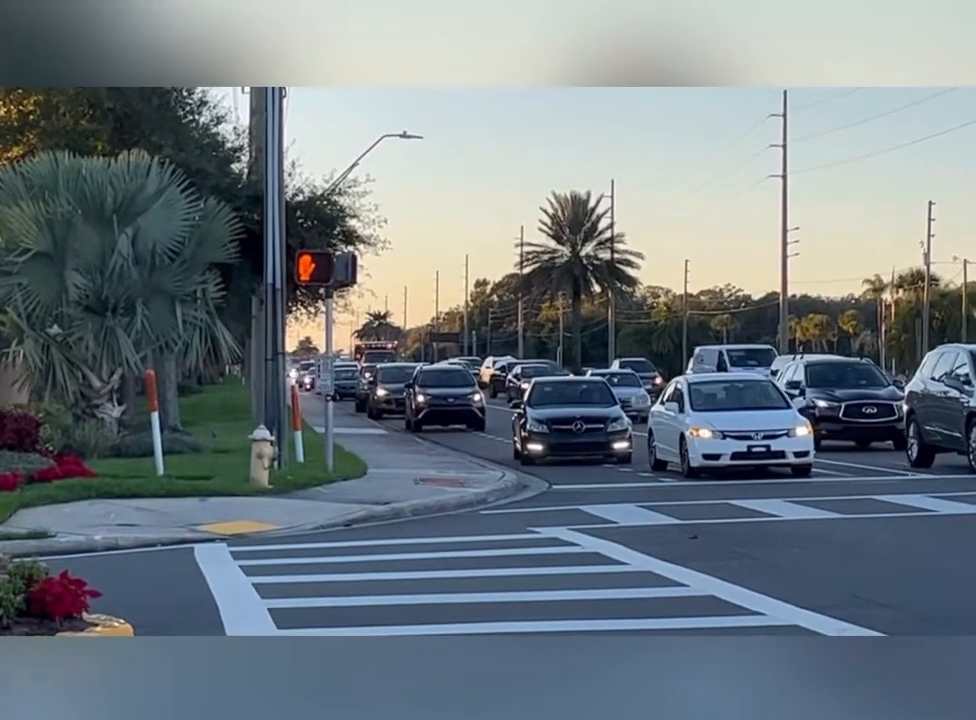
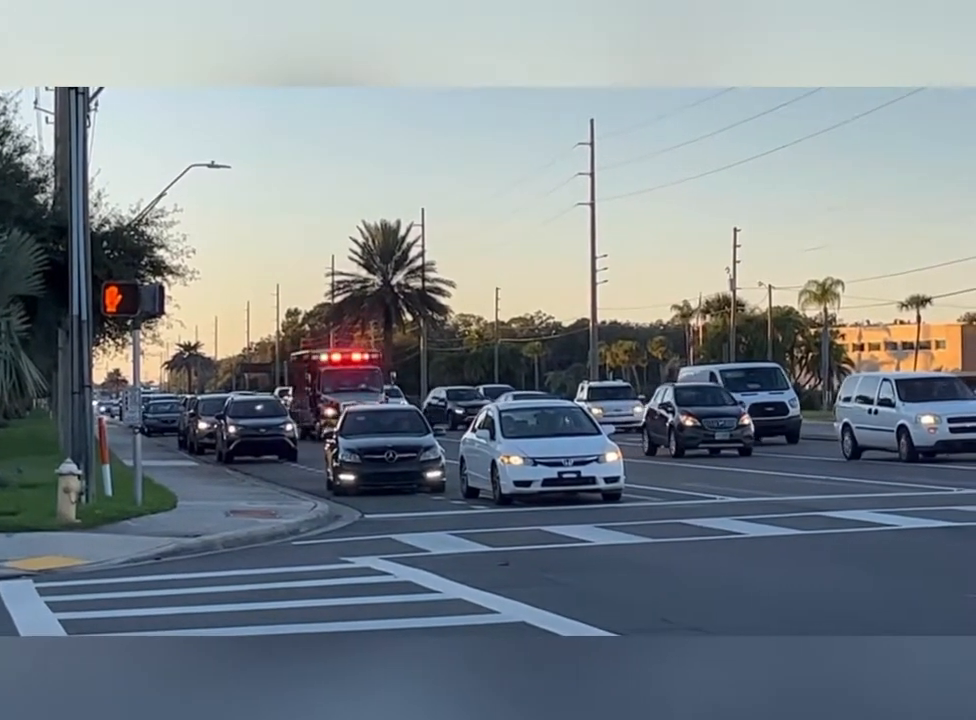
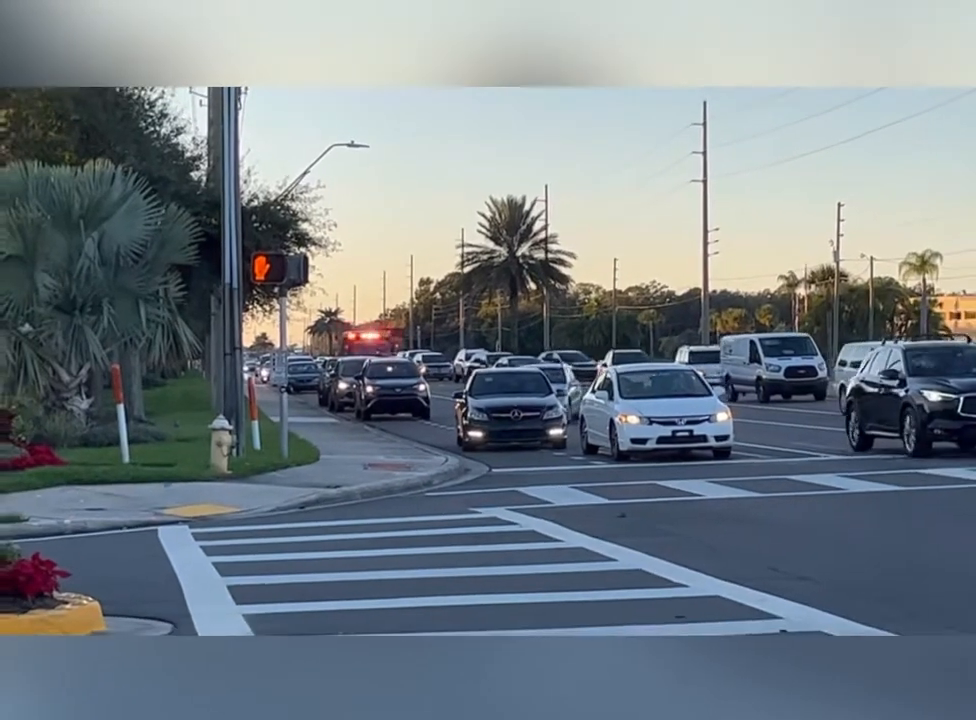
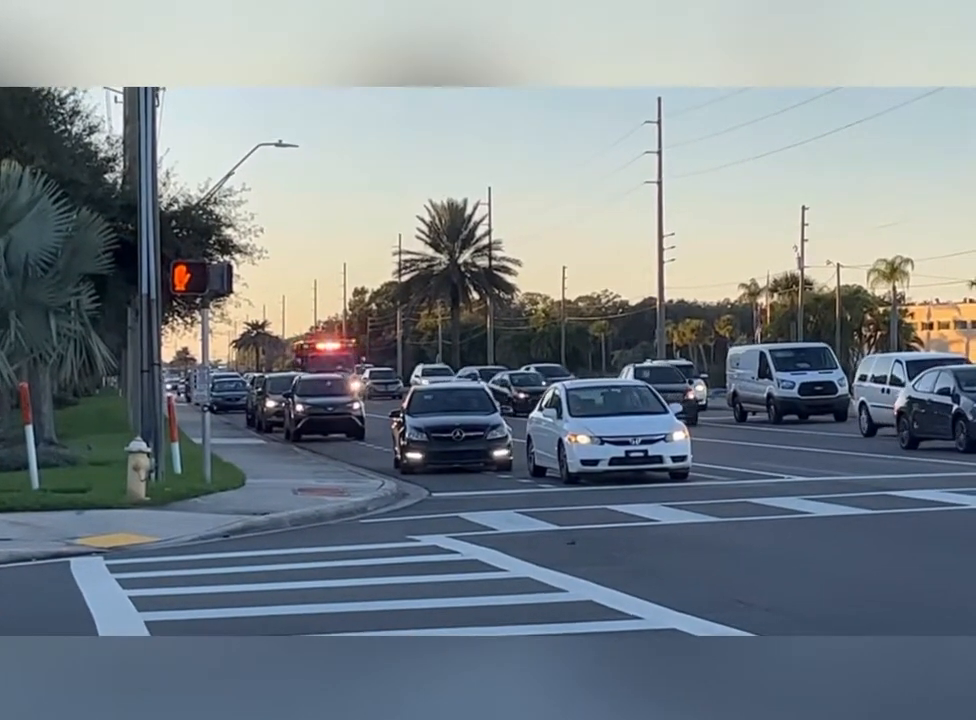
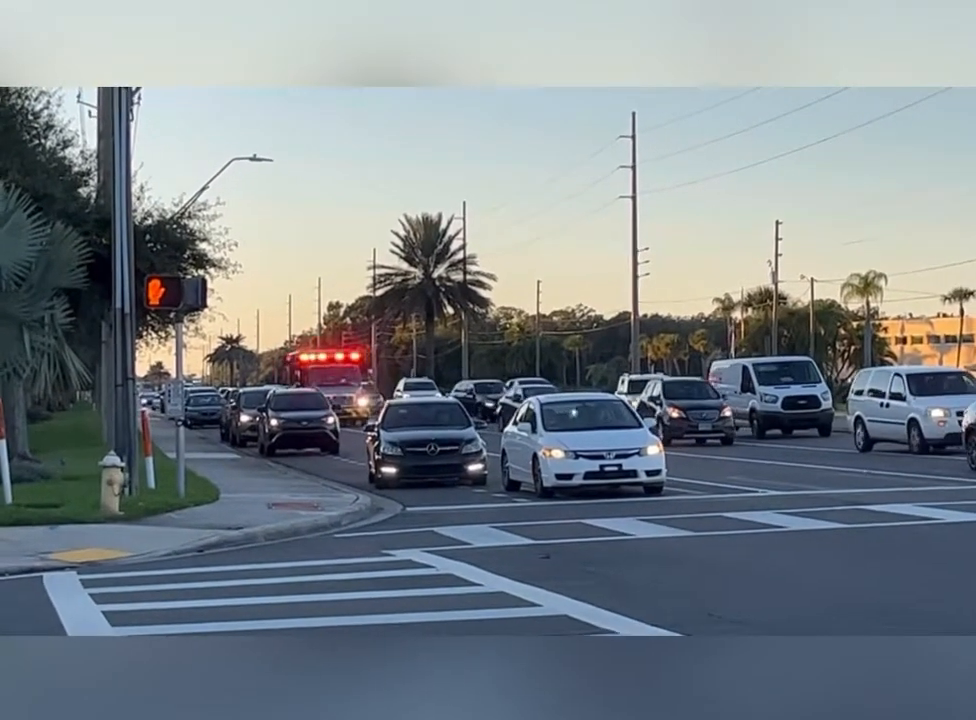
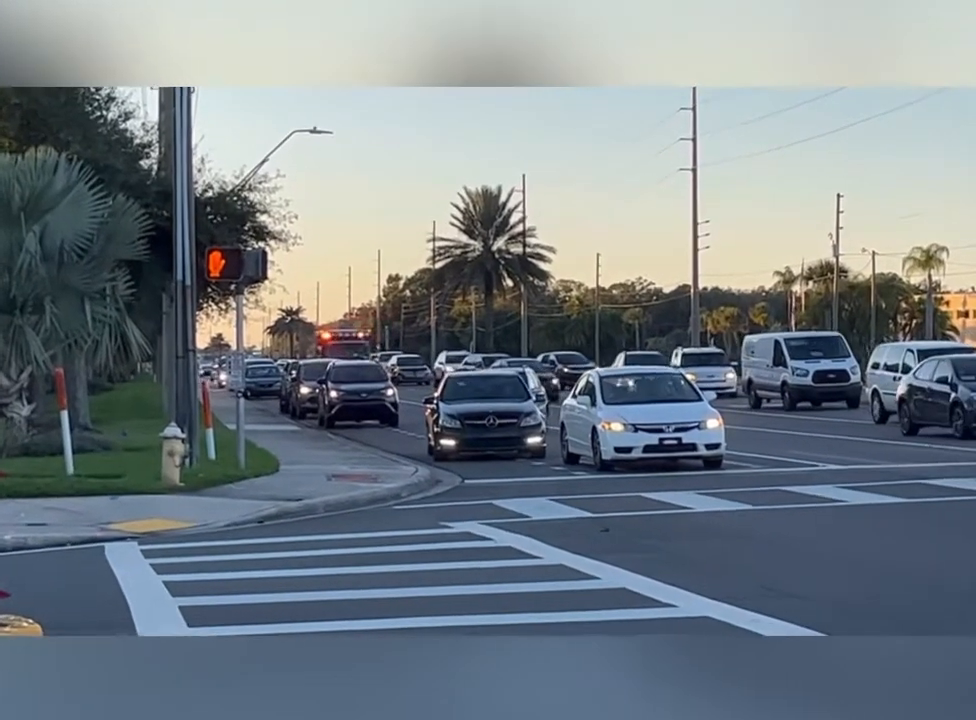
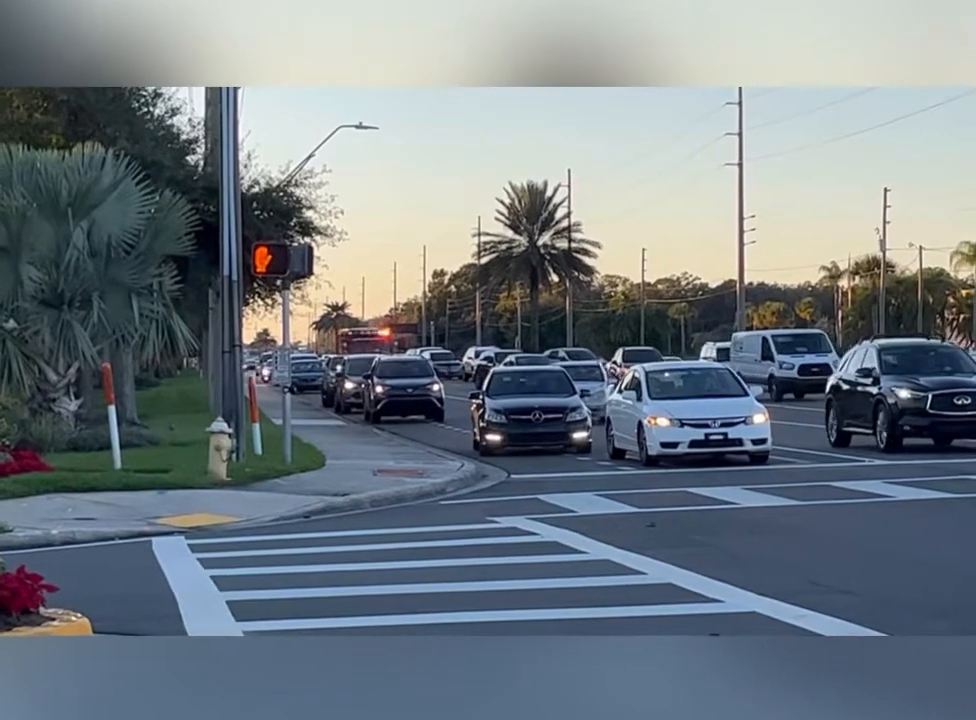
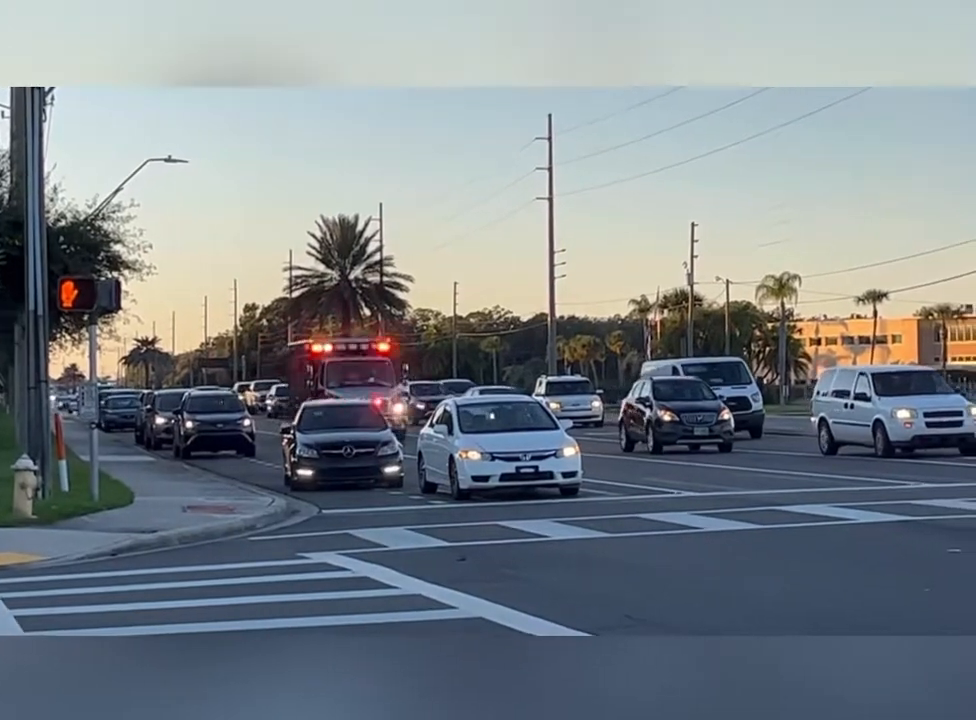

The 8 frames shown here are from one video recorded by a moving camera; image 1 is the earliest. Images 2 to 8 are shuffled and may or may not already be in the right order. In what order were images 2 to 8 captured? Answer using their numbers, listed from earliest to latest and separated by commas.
7, 3, 6, 4, 5, 2, 8
